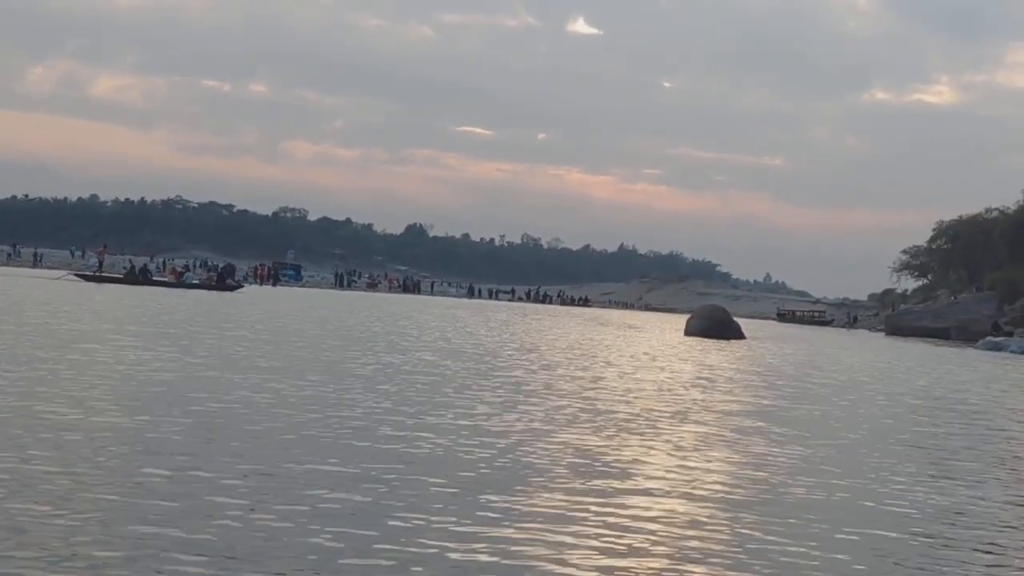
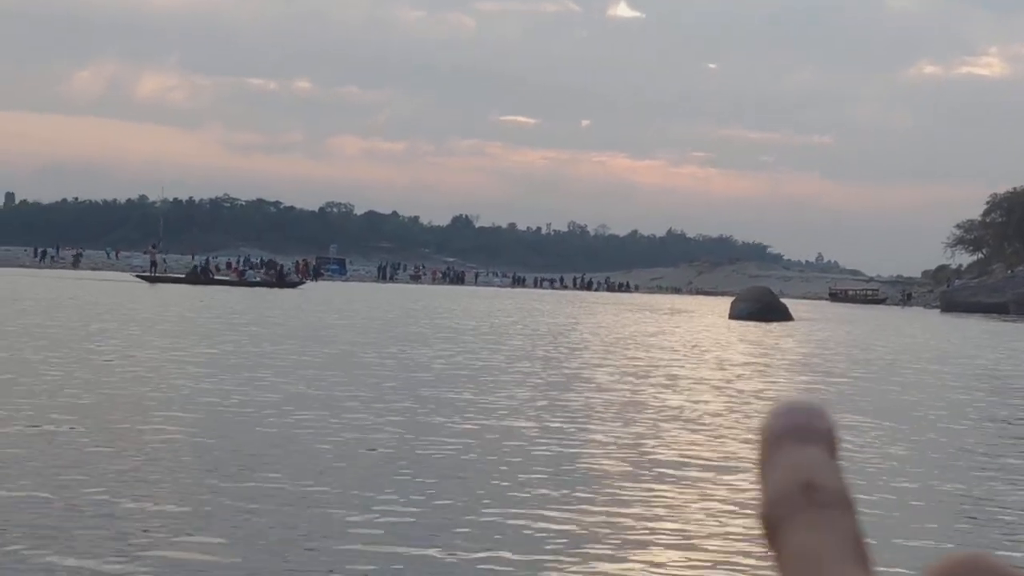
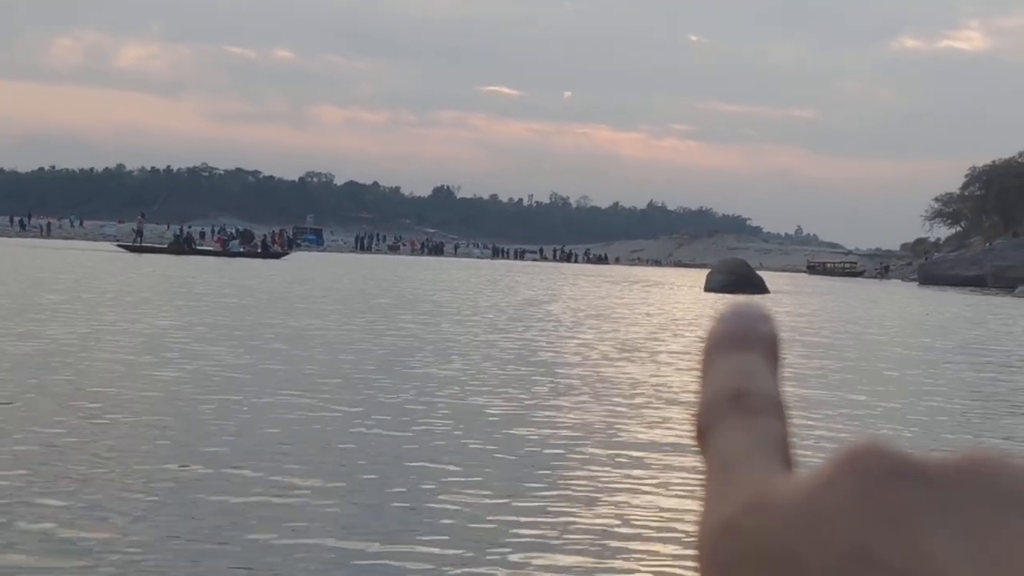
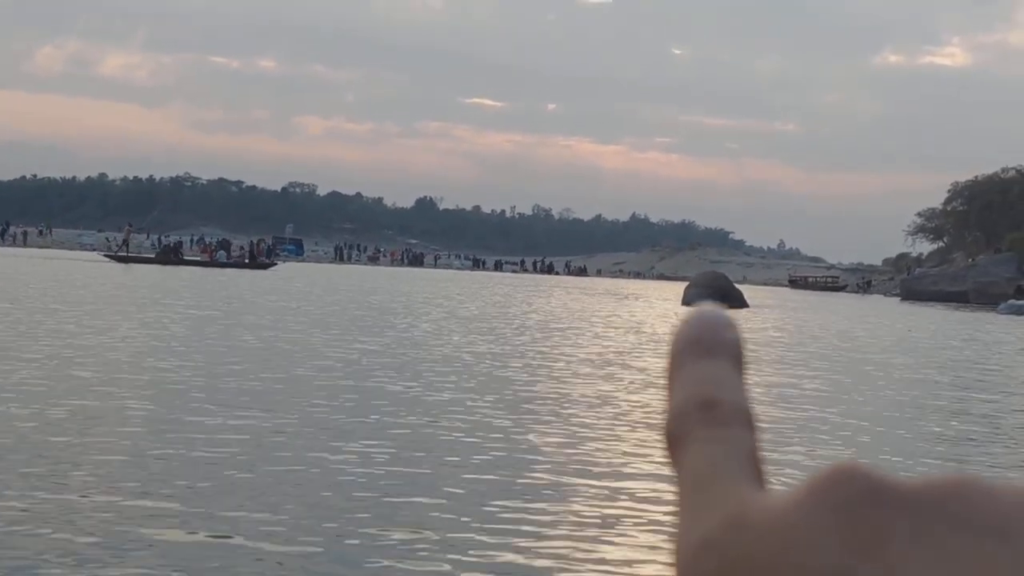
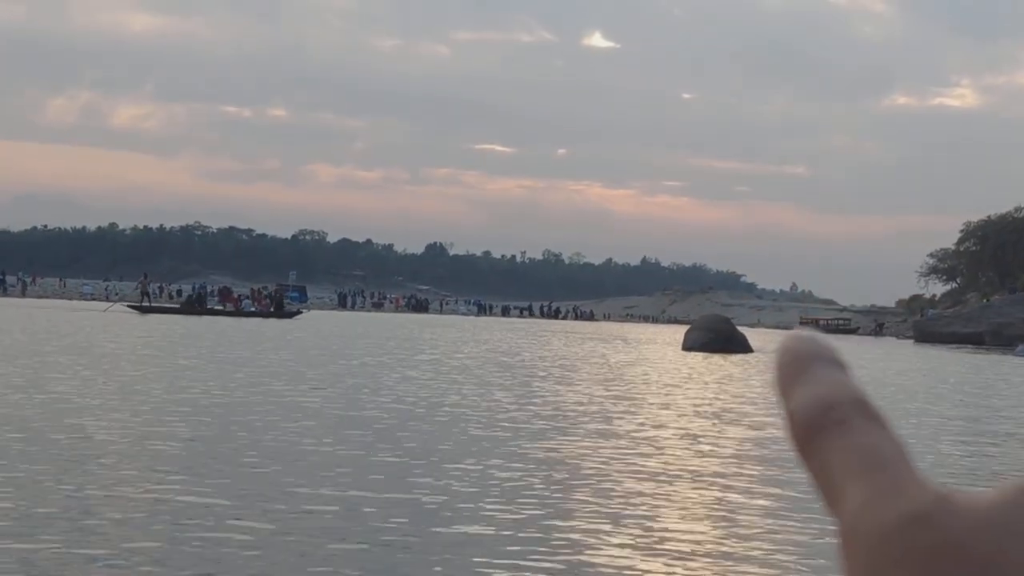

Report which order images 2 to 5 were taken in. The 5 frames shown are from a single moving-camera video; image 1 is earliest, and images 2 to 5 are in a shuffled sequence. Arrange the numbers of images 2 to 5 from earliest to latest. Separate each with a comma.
2, 3, 4, 5
